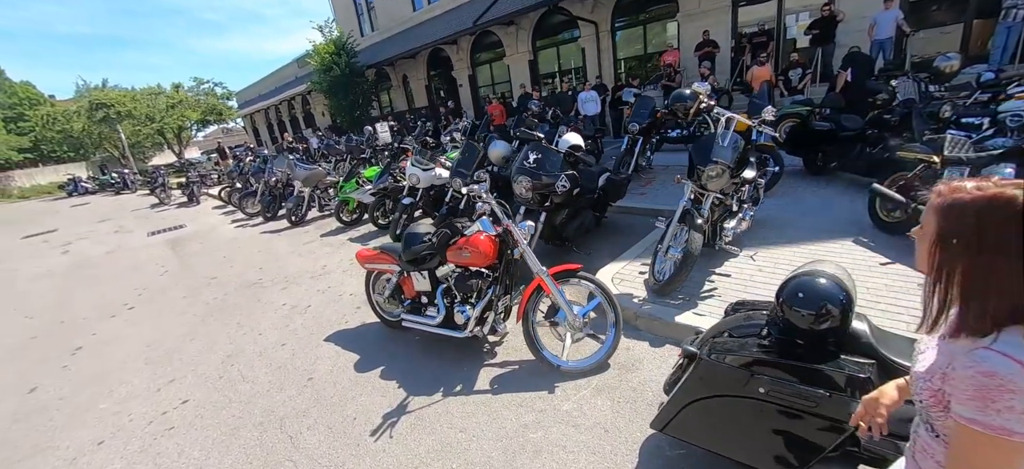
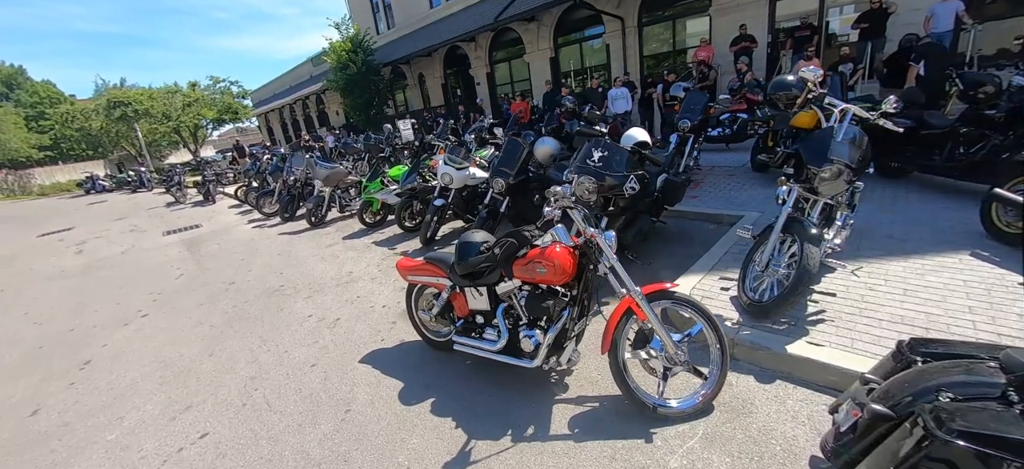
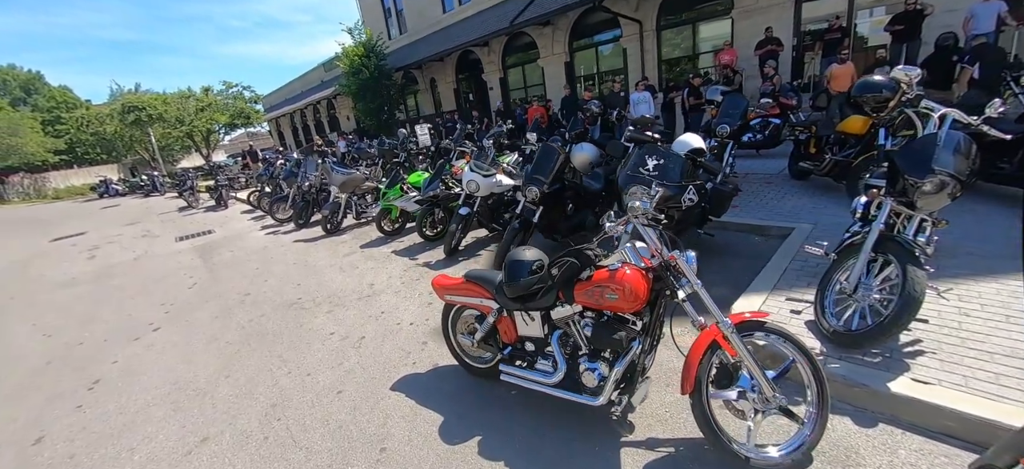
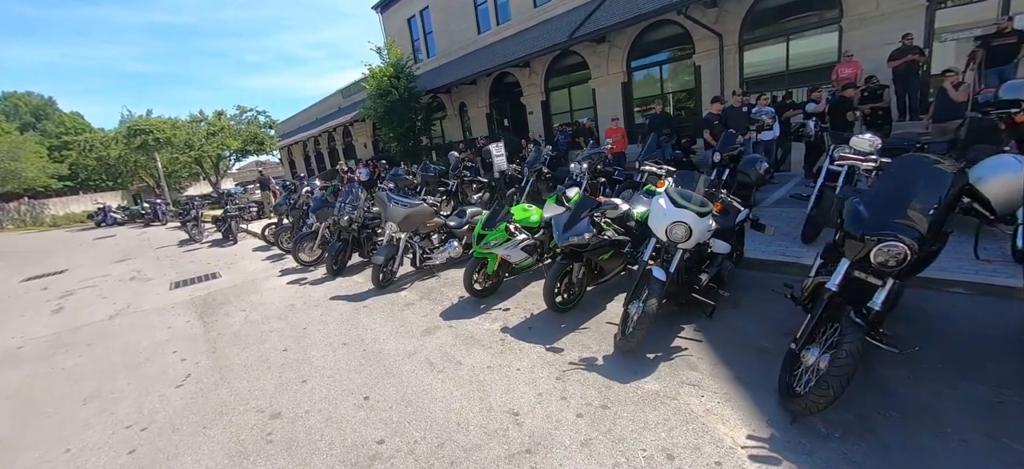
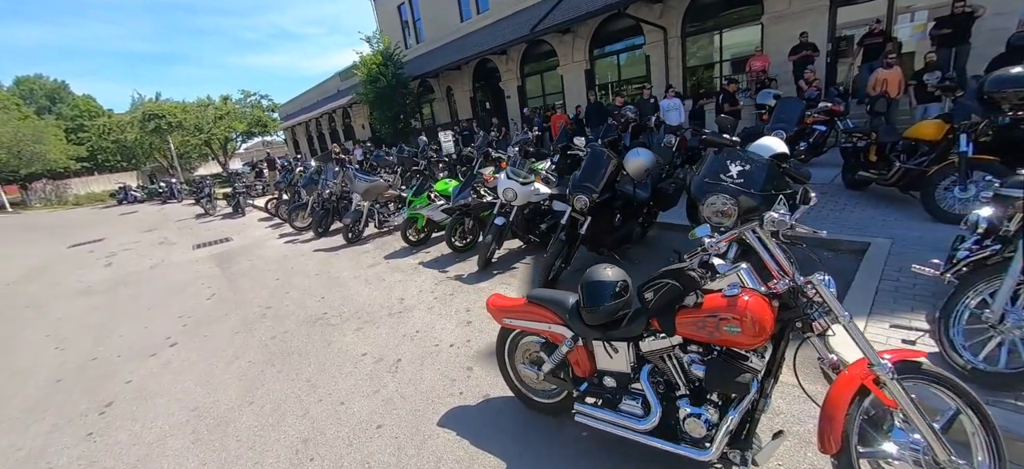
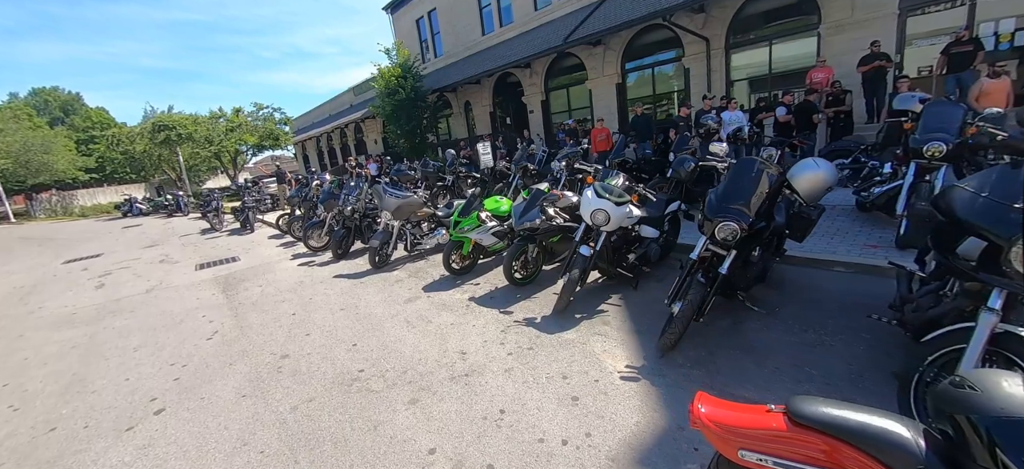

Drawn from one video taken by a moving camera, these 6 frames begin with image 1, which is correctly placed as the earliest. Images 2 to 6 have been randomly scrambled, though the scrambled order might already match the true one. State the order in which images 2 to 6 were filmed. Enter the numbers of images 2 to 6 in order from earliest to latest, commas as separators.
2, 3, 5, 6, 4
